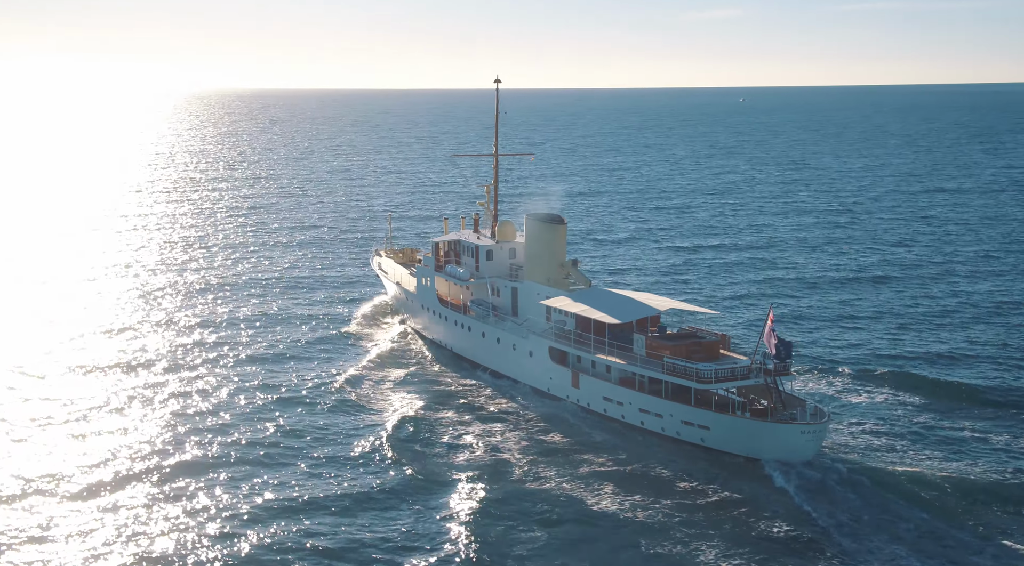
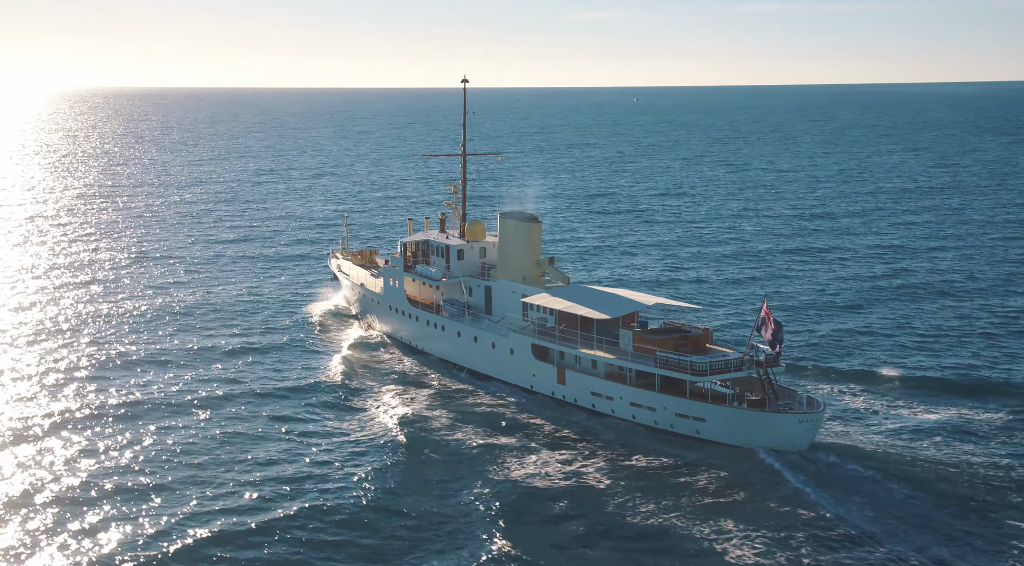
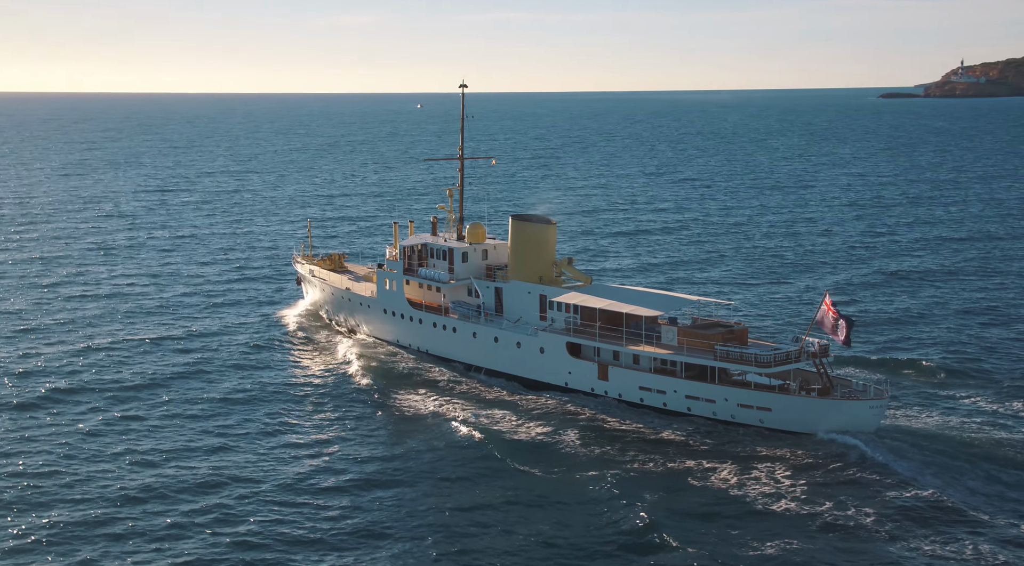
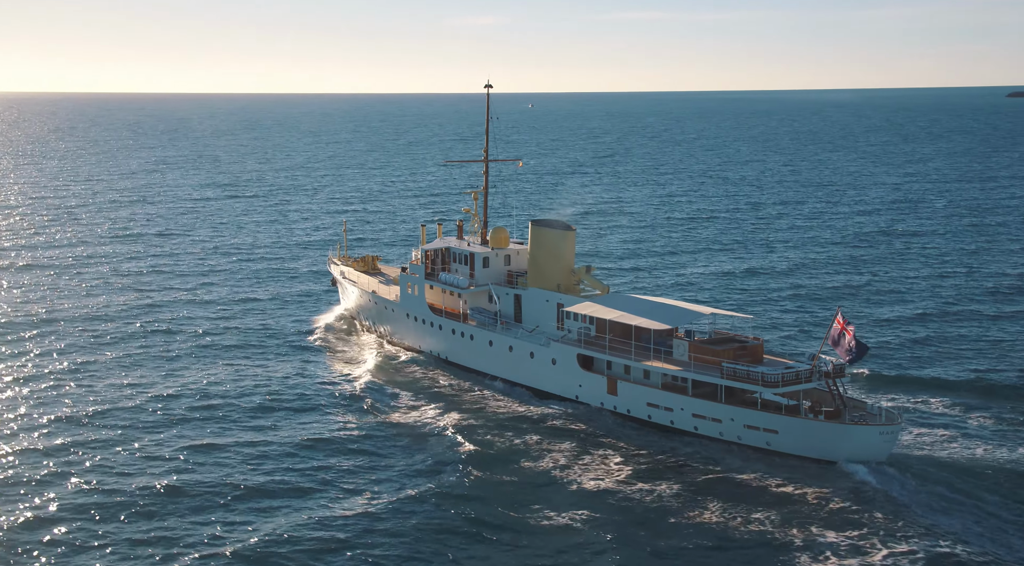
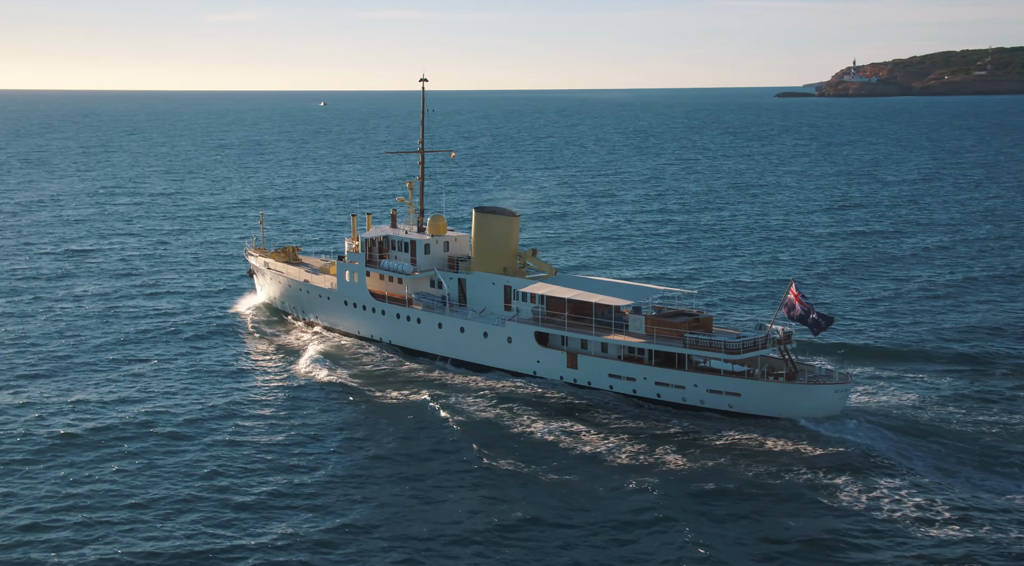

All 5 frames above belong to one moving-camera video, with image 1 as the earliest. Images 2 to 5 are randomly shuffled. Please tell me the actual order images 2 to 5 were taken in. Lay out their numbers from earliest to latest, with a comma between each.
2, 4, 3, 5
